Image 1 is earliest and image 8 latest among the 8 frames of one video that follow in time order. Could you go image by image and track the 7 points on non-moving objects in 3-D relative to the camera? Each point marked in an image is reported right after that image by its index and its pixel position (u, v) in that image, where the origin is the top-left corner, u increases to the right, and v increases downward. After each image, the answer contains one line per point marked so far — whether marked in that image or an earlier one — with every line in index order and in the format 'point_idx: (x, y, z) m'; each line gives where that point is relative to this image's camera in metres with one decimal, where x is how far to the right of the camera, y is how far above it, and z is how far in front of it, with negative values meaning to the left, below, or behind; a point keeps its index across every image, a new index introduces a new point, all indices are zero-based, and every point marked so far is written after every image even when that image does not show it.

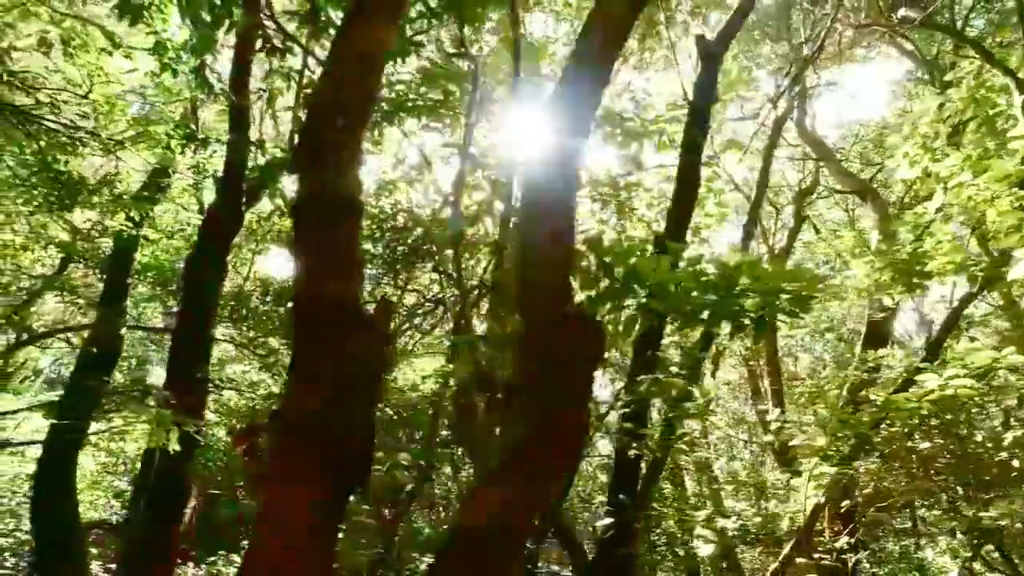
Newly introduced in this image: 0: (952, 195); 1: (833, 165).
0: (+7.6, +1.6, +8.6) m
1: (+8.9, +3.4, +13.9) m
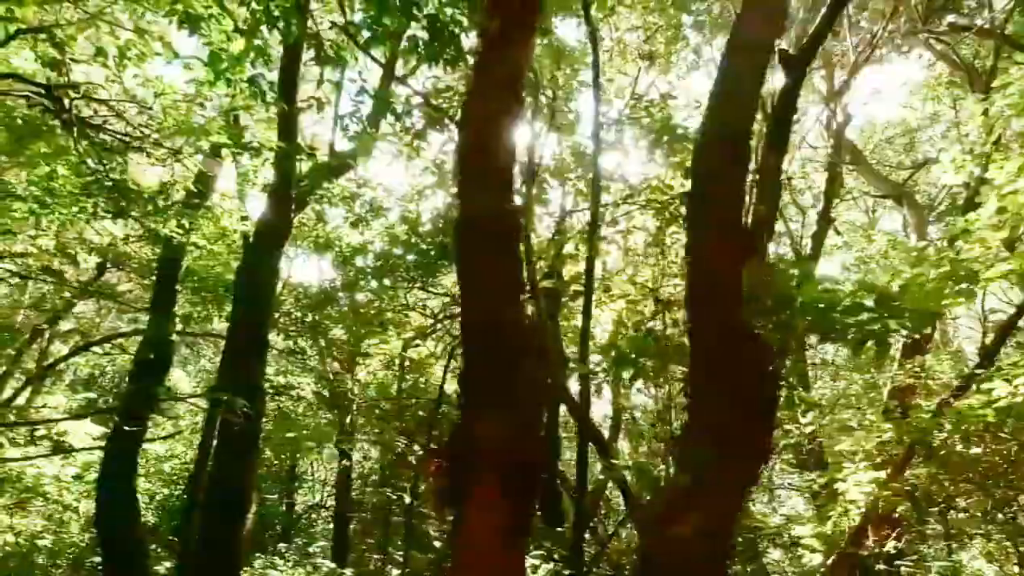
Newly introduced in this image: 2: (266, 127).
0: (+8.5, +1.5, +8.7) m
1: (+9.8, +3.3, +14.0) m
2: (-5.0, +3.3, +10.3) m
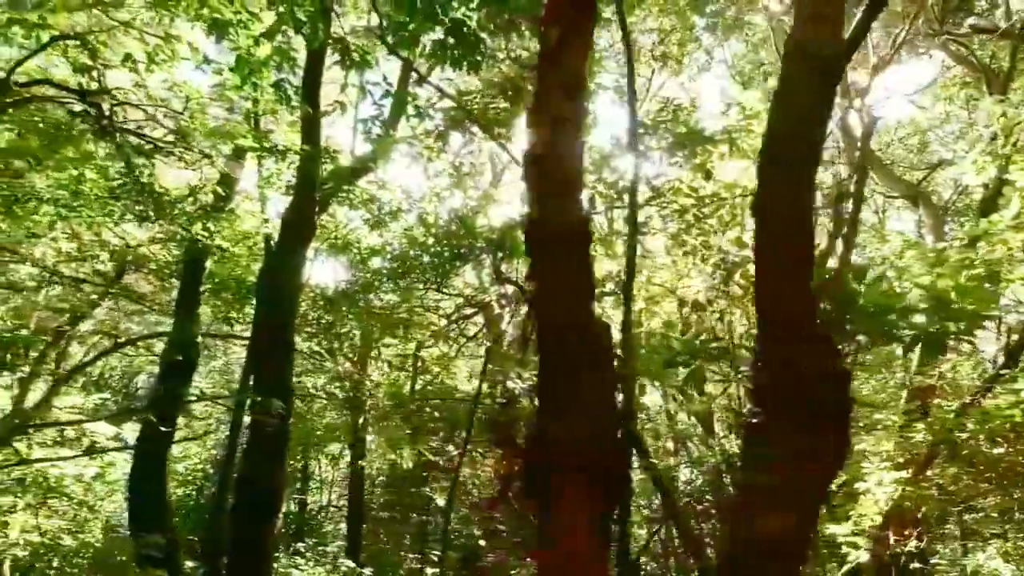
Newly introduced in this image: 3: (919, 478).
0: (+8.9, +1.5, +8.7) m
1: (+10.2, +3.3, +14.0) m
2: (-4.6, +3.3, +10.4) m
3: (+7.7, -3.6, +9.6) m
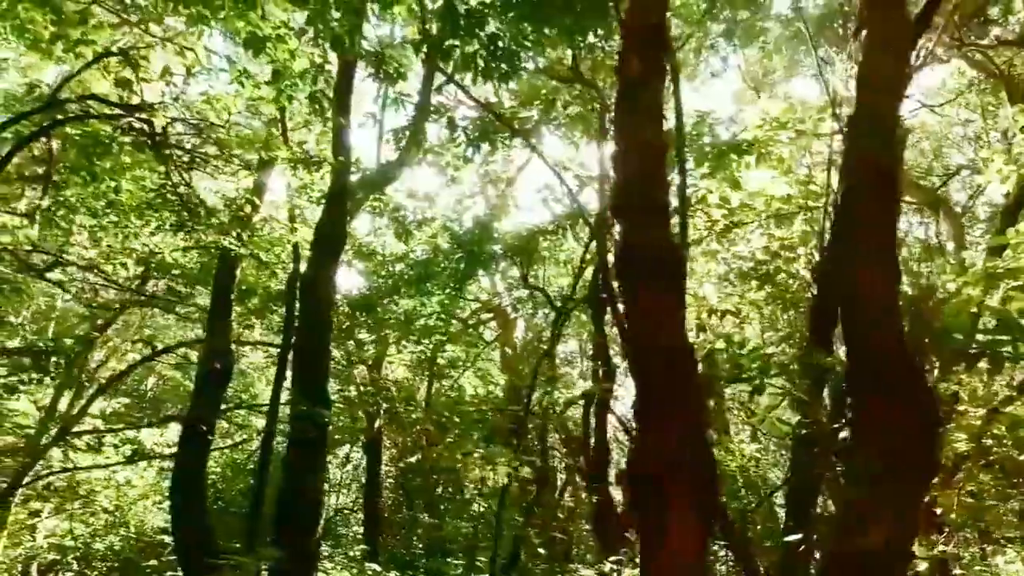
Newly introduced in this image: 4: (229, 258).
0: (+9.4, +1.3, +8.8) m
1: (+10.8, +3.1, +14.1) m
2: (-4.1, +3.1, +10.5) m
3: (+8.3, -3.8, +9.8) m
4: (-6.0, +0.6, +10.6) m
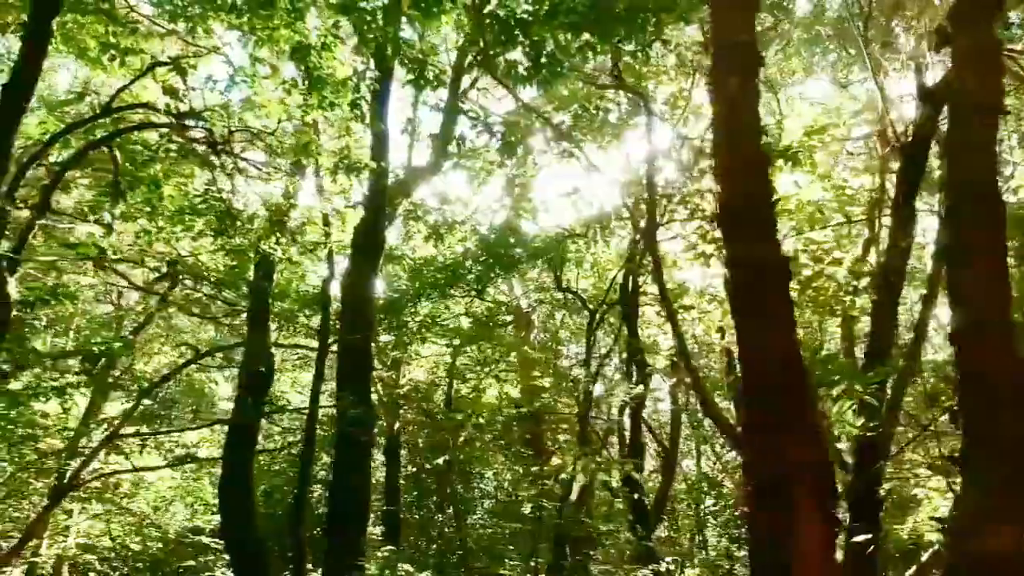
0: (+10.1, +1.3, +8.9) m
1: (+11.5, +3.1, +14.2) m
2: (-3.3, +3.0, +10.7) m
3: (+9.0, -3.8, +9.8) m
4: (-5.3, +0.6, +10.7) m
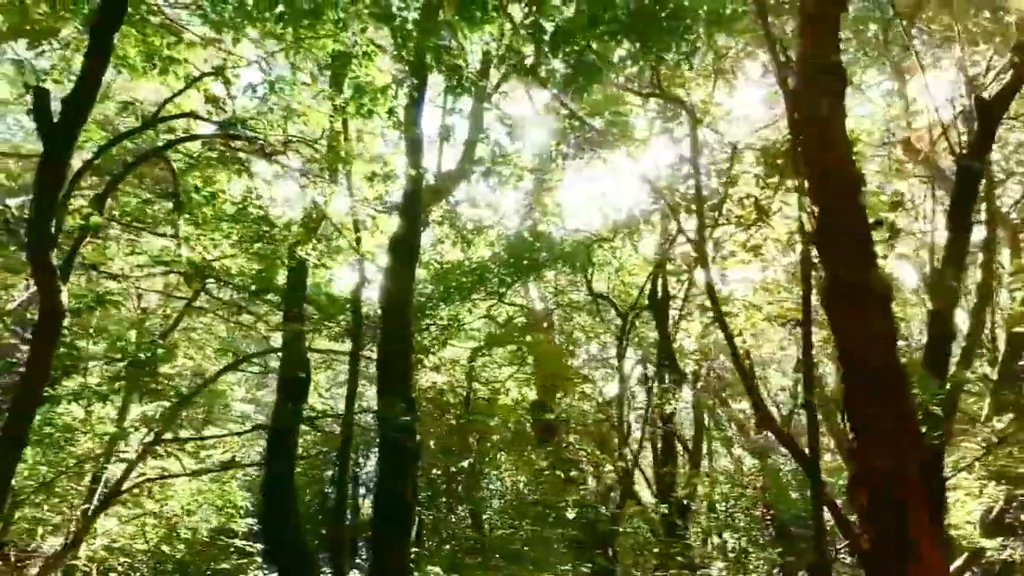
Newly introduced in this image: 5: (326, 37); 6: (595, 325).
0: (+10.8, +1.2, +9.0) m
1: (+12.2, +3.0, +14.2) m
2: (-2.7, +2.9, +10.7) m
3: (+9.7, -3.9, +9.9) m
4: (-4.6, +0.4, +10.8) m
5: (-3.0, +4.1, +8.2) m
6: (+3.0, -1.3, +17.9) m
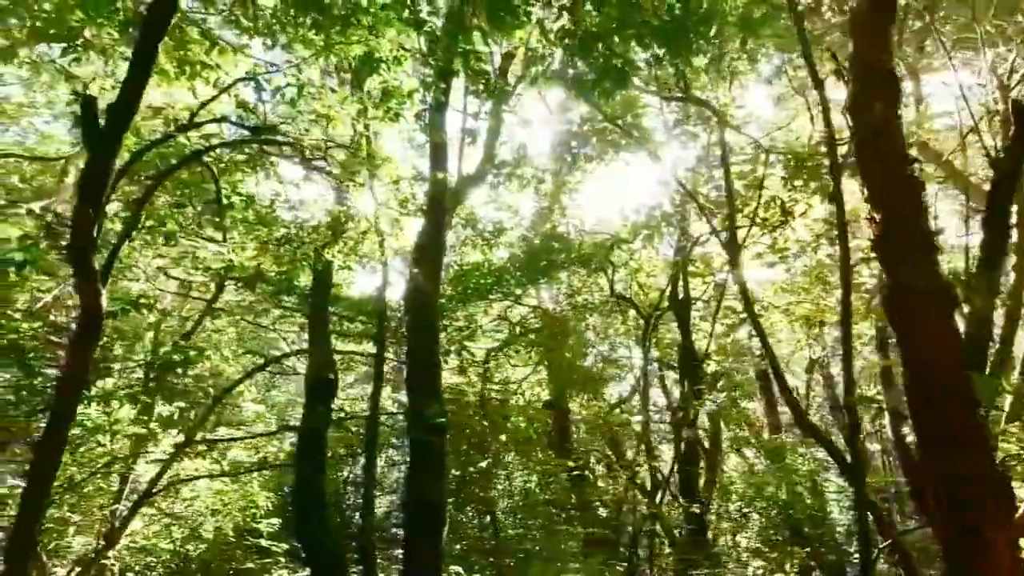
0: (+11.3, +1.2, +9.0) m
1: (+12.7, +3.0, +14.3) m
2: (-2.2, +2.9, +10.8) m
3: (+10.2, -3.9, +9.9) m
4: (-4.1, +0.4, +10.9) m
5: (-2.6, +4.0, +8.3) m
6: (+3.5, -1.4, +18.0) m
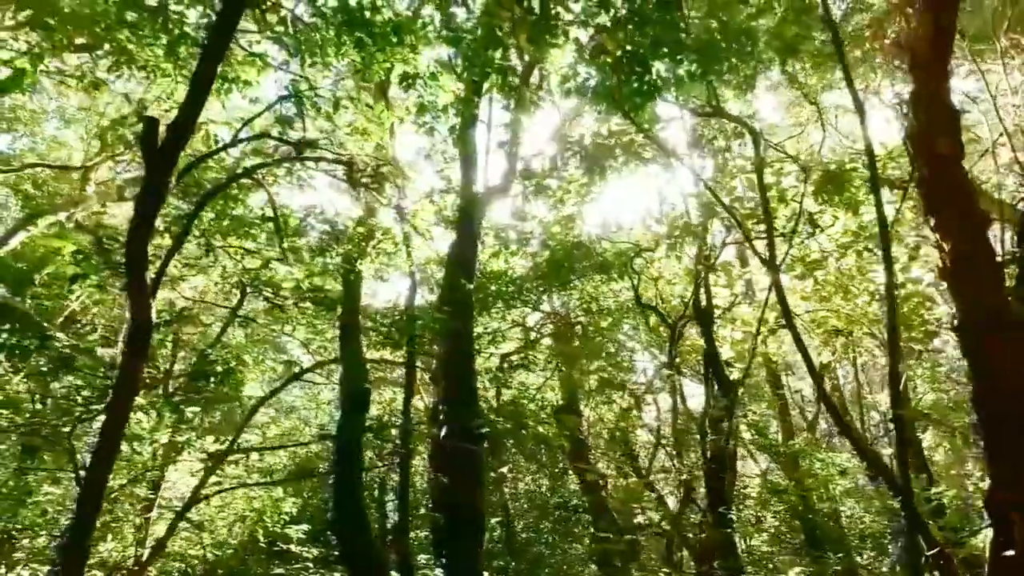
0: (+11.9, +1.0, +9.2) m
1: (+13.3, +2.8, +14.5) m
2: (-1.6, +2.7, +11.0) m
3: (+10.8, -4.1, +10.1) m
4: (-3.5, +0.2, +11.1) m
5: (-2.0, +3.9, +8.5) m
6: (+4.1, -1.6, +18.1) m
